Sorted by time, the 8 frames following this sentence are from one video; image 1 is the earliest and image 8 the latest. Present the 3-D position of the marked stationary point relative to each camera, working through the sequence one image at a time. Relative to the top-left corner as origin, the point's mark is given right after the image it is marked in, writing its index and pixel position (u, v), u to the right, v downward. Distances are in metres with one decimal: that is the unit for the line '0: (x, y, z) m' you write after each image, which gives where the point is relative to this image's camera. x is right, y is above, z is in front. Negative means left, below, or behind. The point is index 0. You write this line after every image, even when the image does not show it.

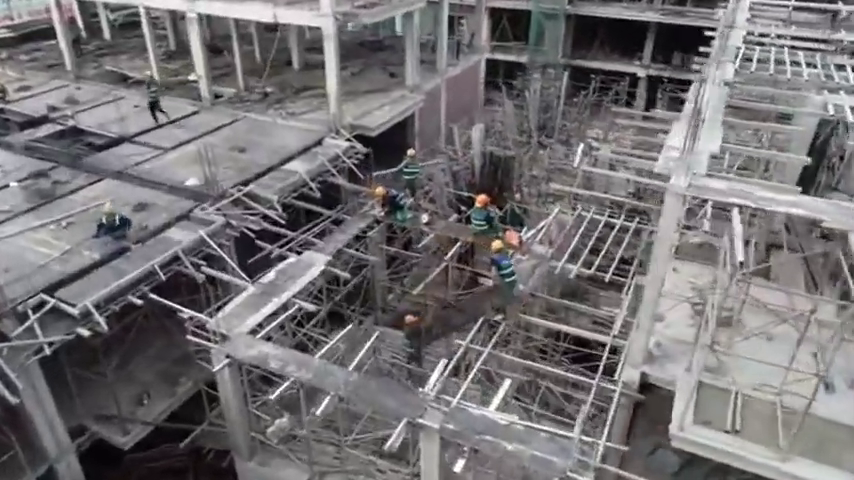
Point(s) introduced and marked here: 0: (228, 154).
0: (-5.5, +2.4, +17.1) m
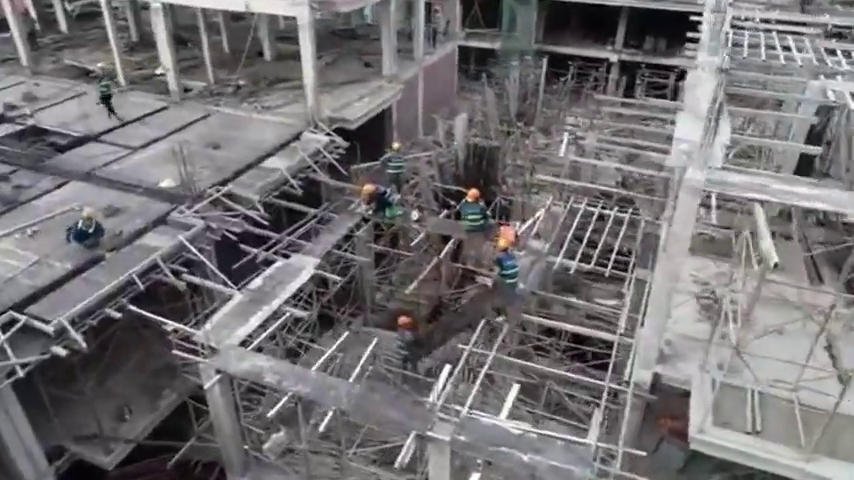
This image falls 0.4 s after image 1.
0: (-5.9, +2.3, +16.3) m
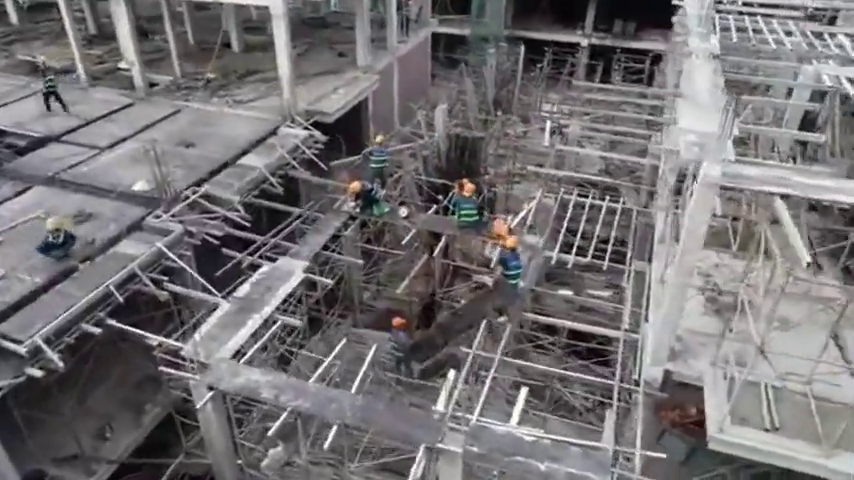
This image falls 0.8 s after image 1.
0: (-6.3, +2.3, +15.5) m
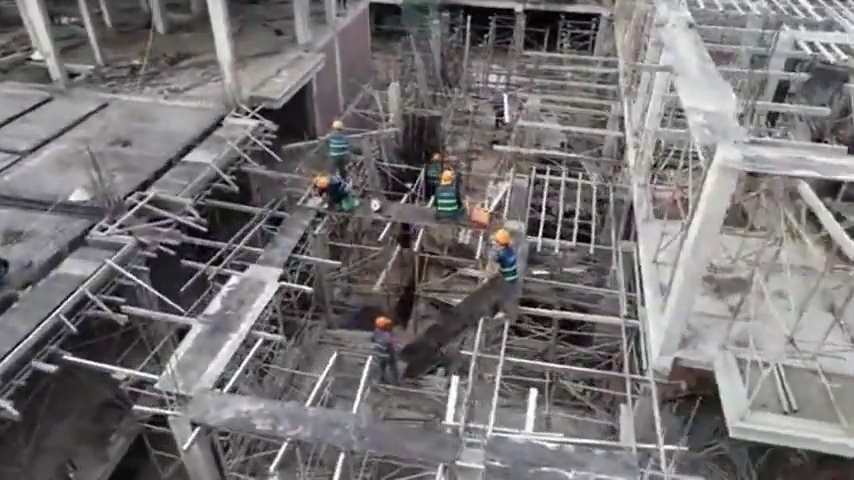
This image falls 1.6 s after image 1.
0: (-7.2, +2.0, +14.0) m
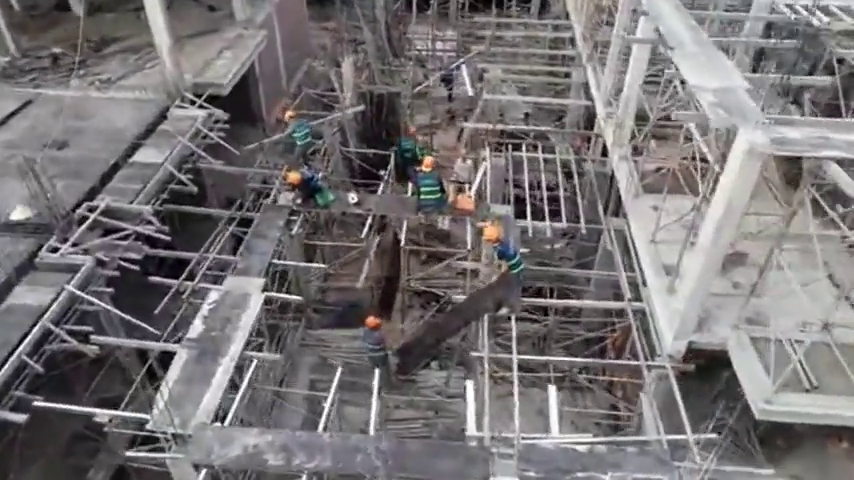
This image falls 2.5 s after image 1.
0: (-7.8, +1.7, +12.6) m
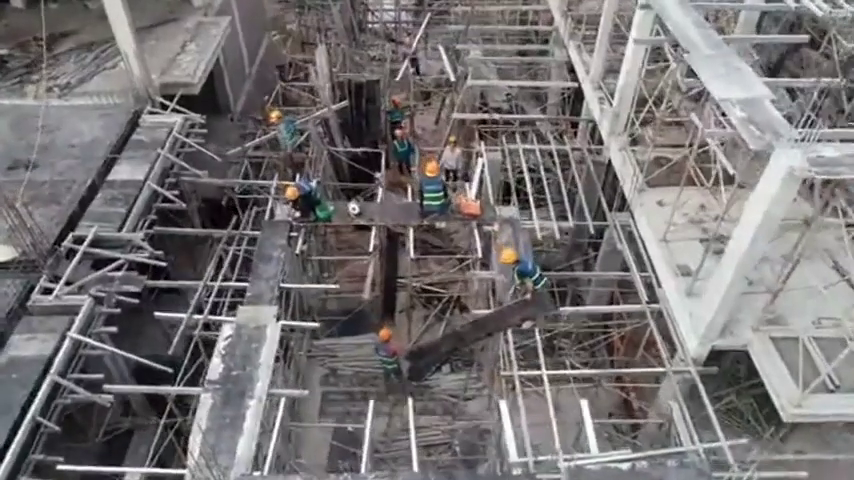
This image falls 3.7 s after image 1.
0: (-7.8, +1.1, +11.7) m
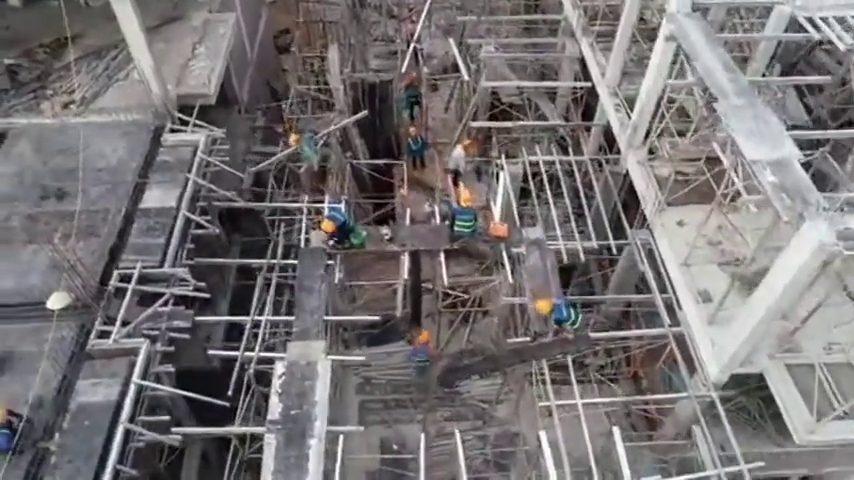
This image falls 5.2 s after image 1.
0: (-7.3, +0.6, +11.9) m
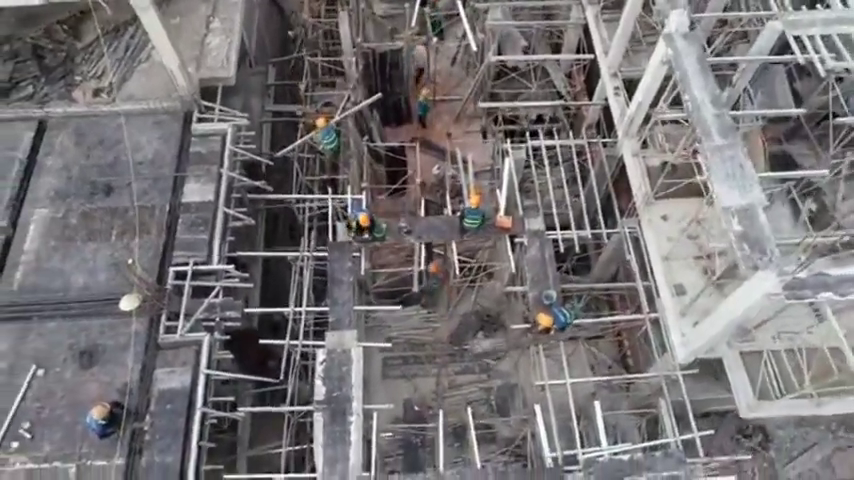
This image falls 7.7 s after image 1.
0: (-7.0, +0.7, +13.2) m
